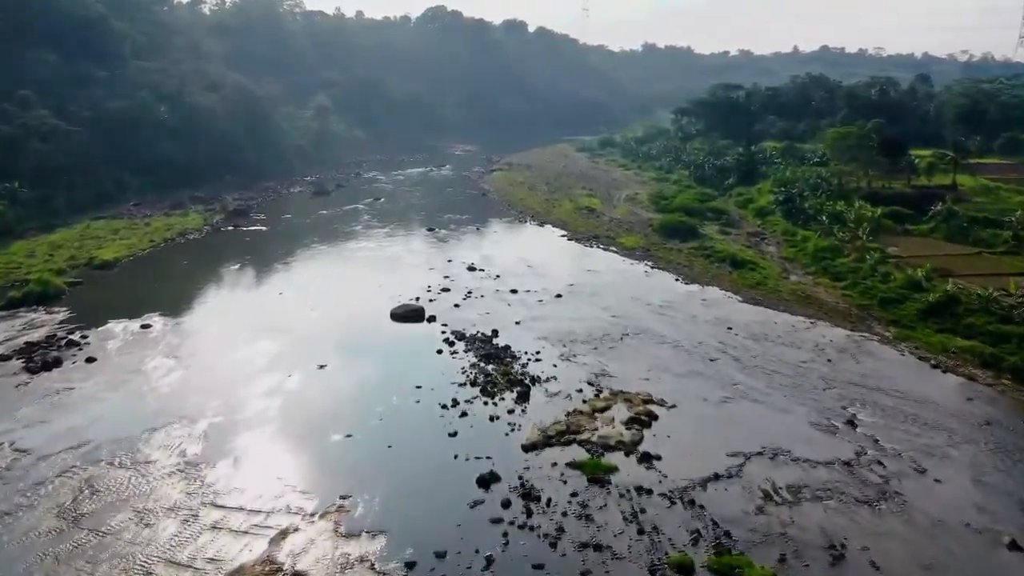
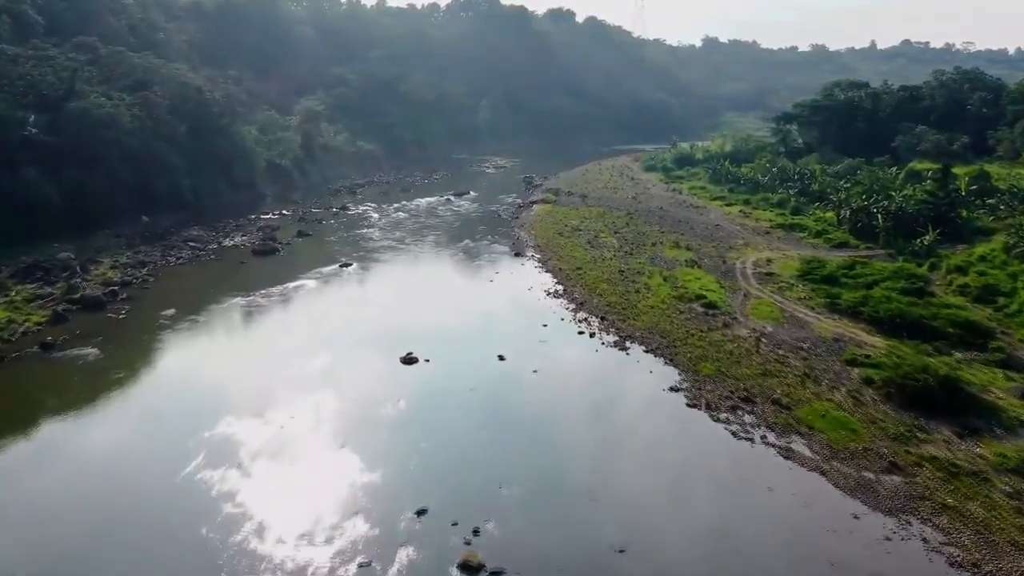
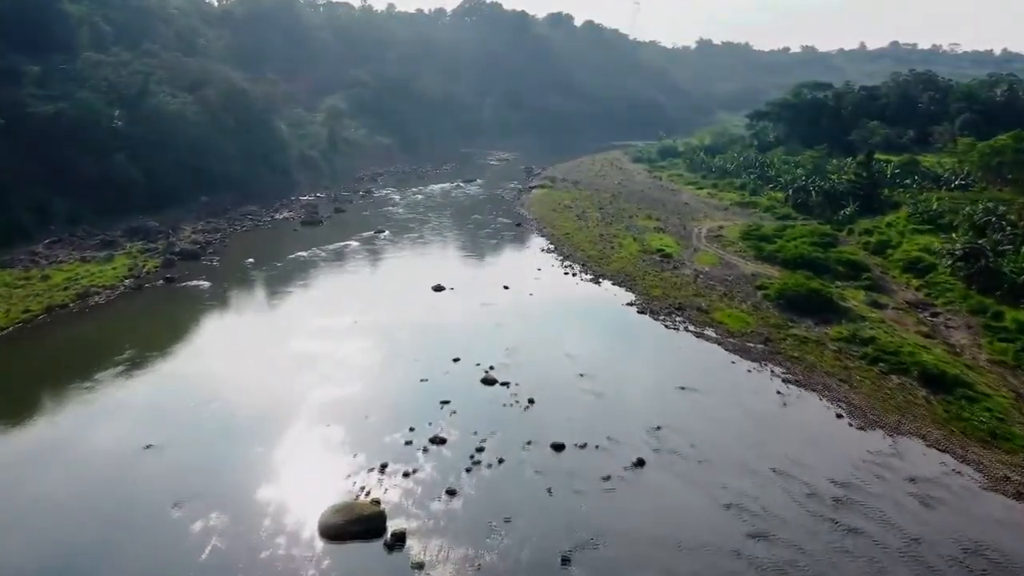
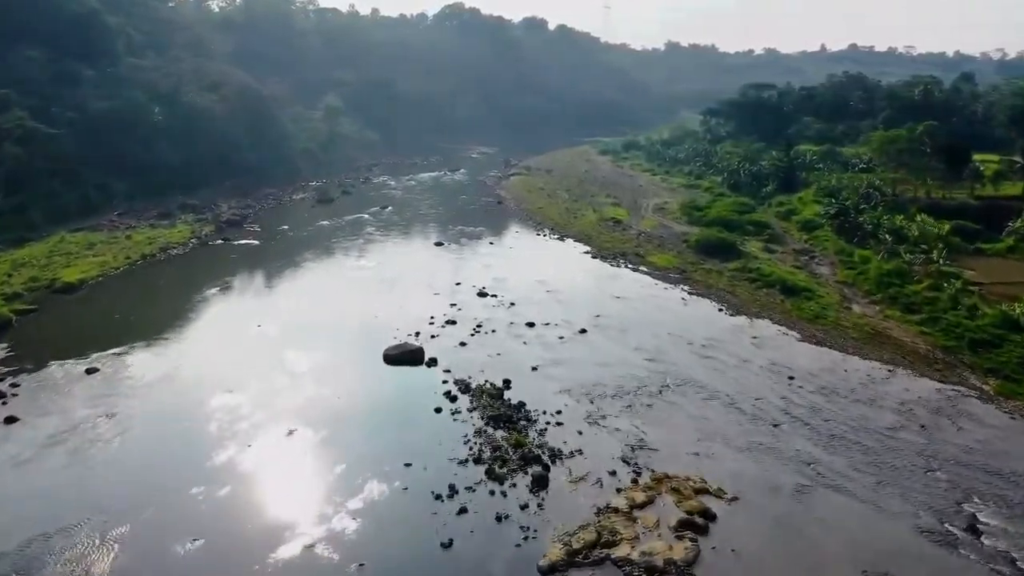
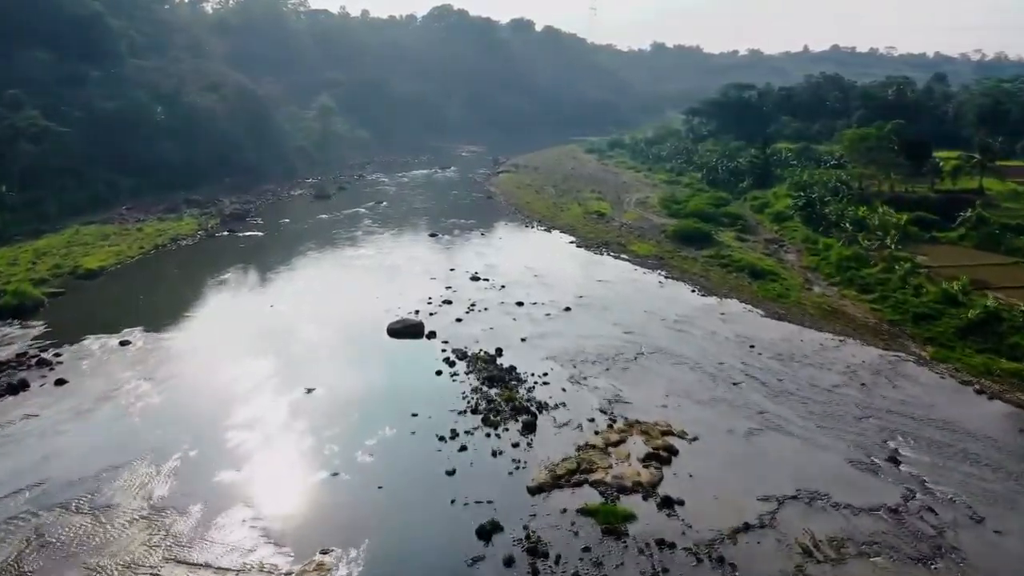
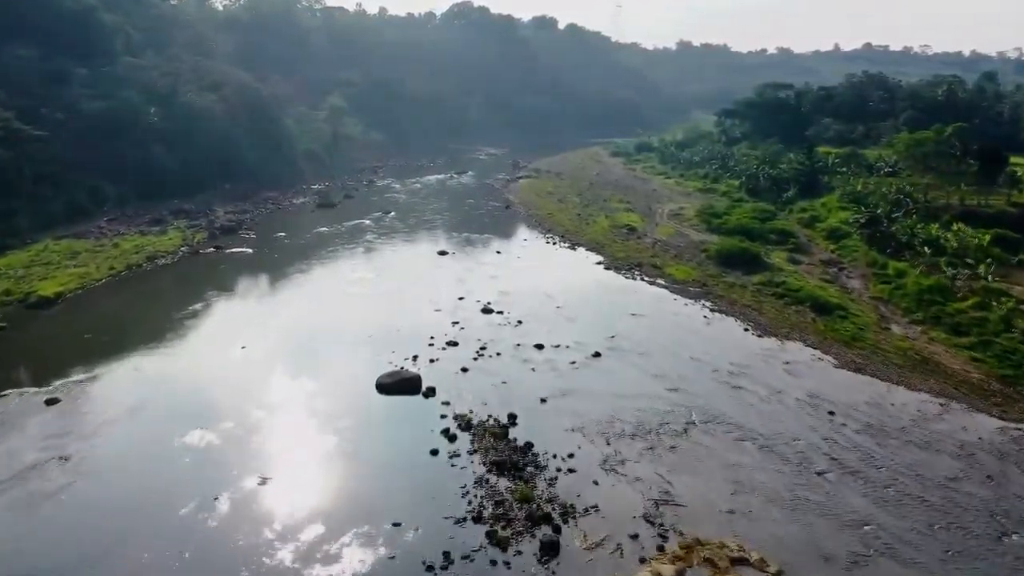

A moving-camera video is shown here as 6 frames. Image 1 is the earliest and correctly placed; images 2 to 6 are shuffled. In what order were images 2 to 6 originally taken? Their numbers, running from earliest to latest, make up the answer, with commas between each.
5, 4, 6, 3, 2
